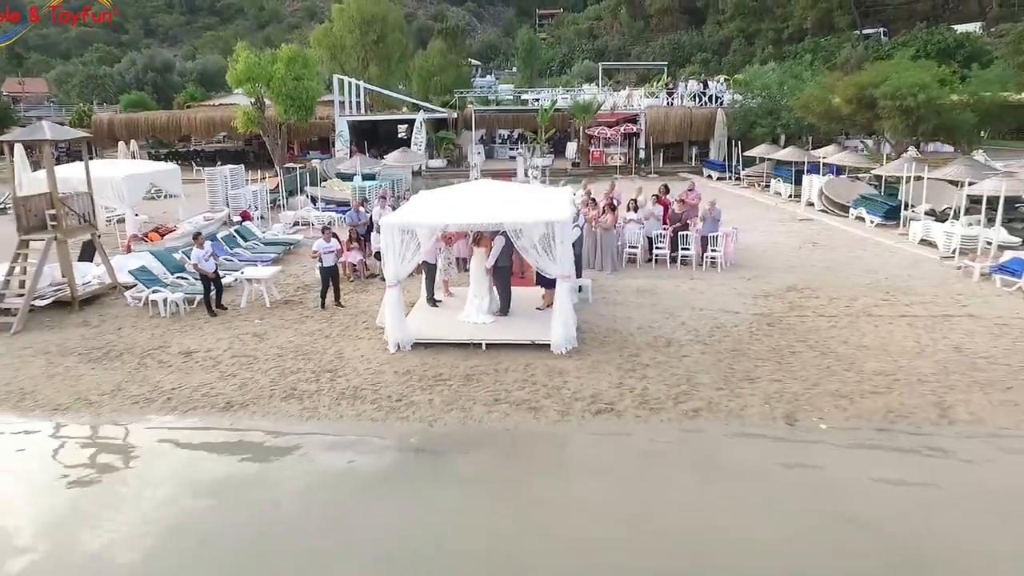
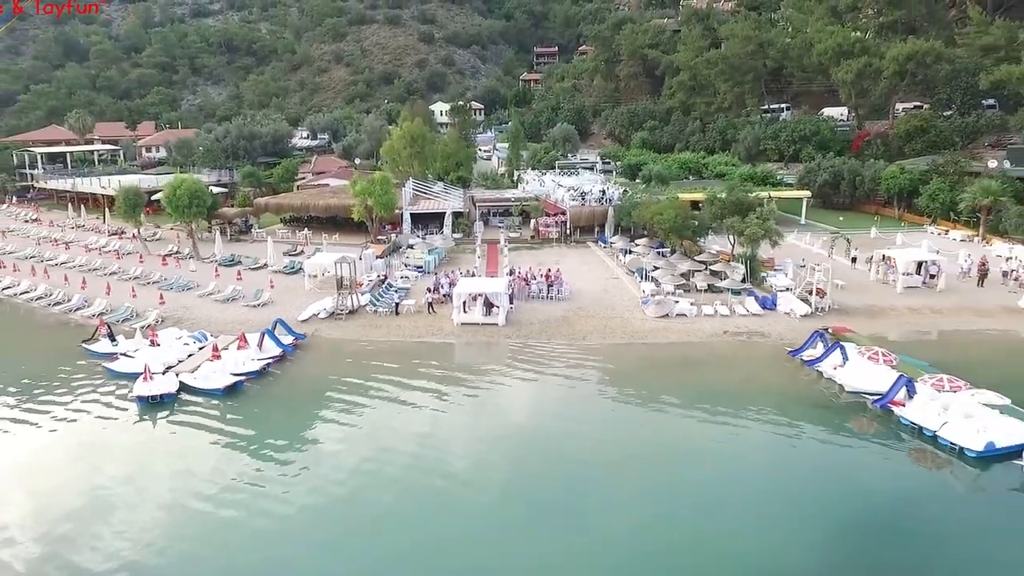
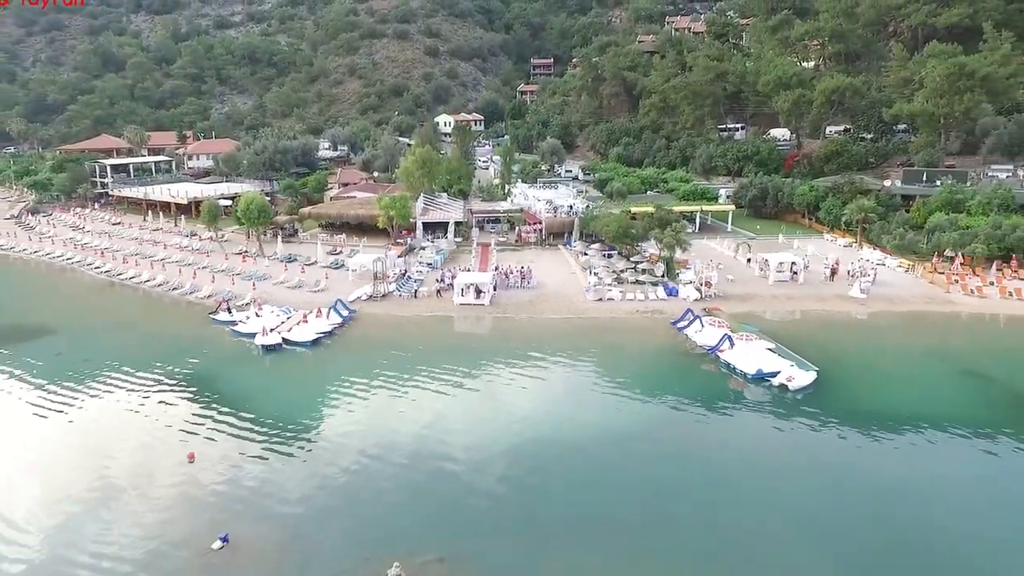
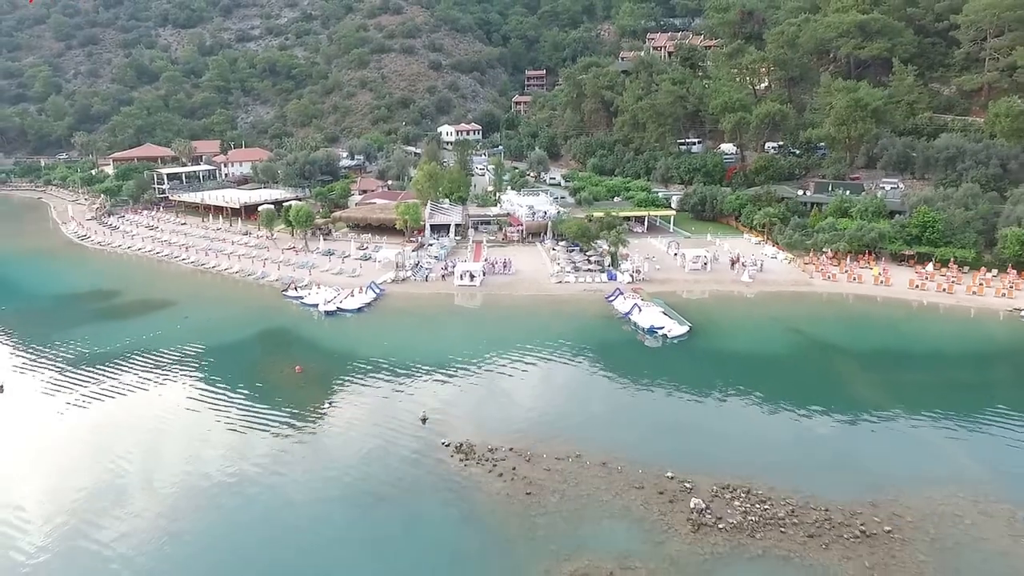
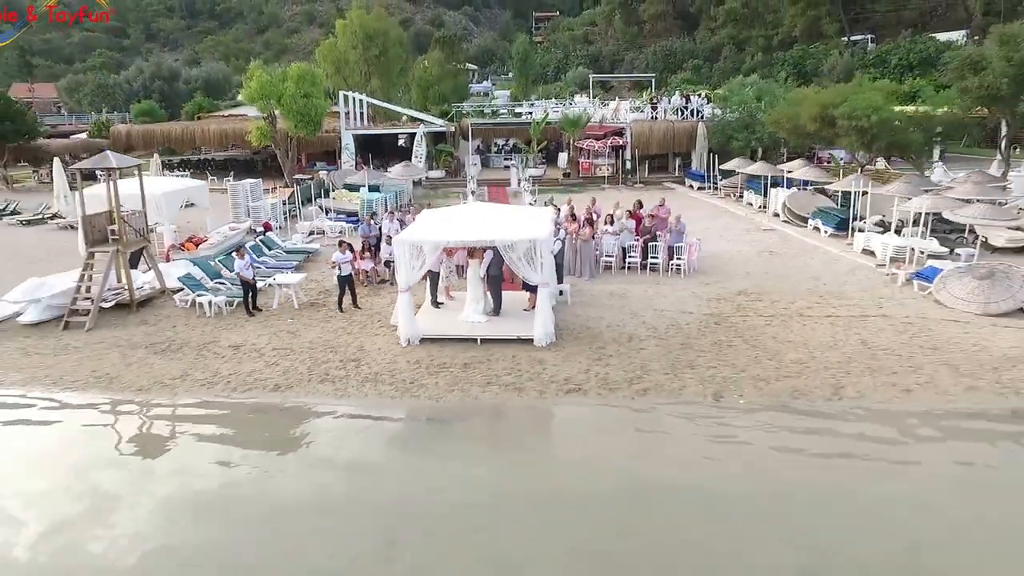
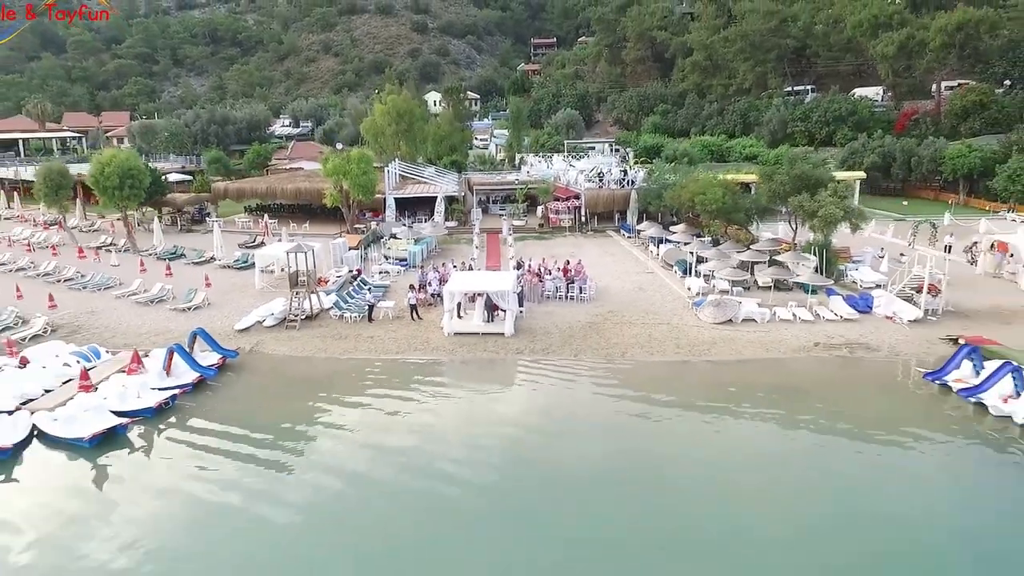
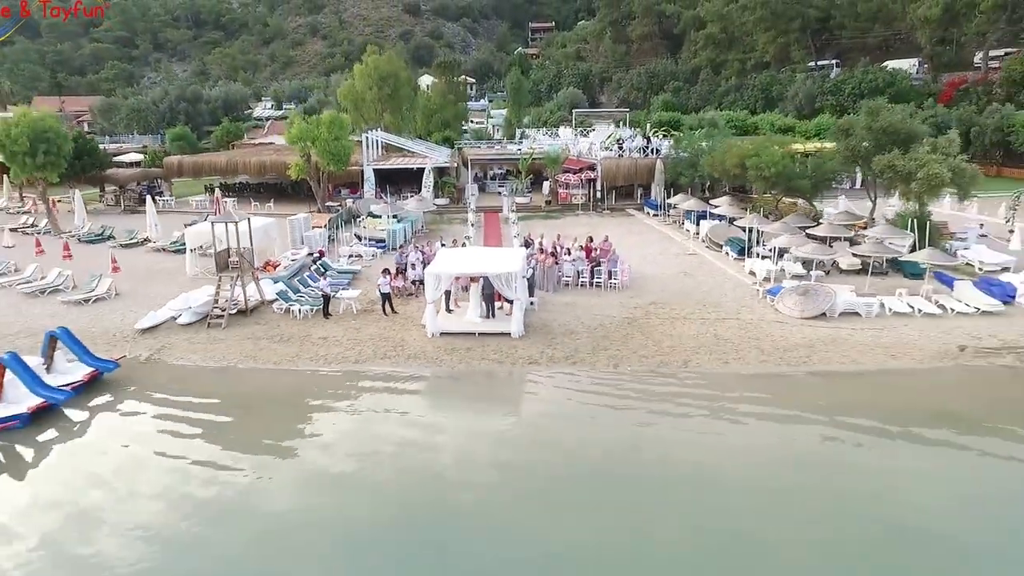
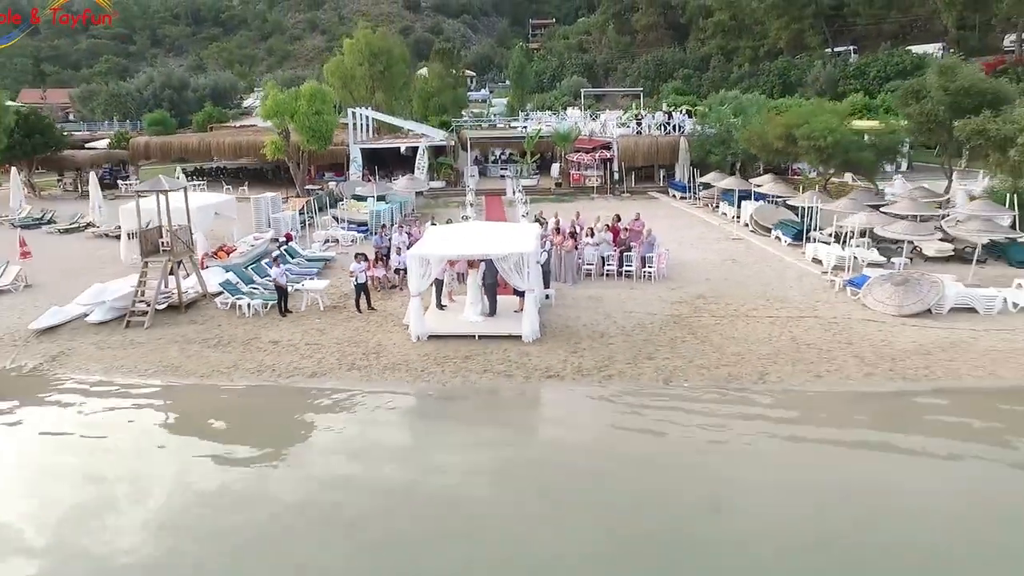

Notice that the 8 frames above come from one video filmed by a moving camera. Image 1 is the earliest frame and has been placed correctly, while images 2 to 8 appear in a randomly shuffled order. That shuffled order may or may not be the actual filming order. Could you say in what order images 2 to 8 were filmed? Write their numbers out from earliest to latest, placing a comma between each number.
5, 8, 7, 6, 2, 3, 4
